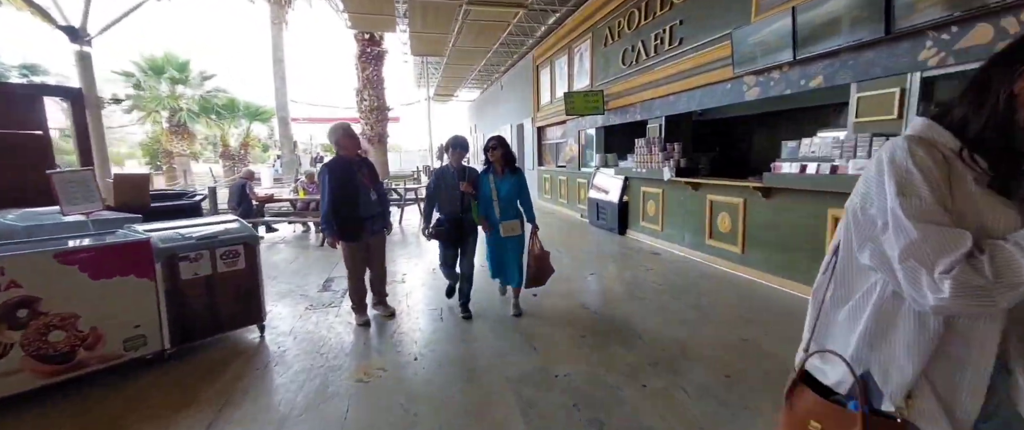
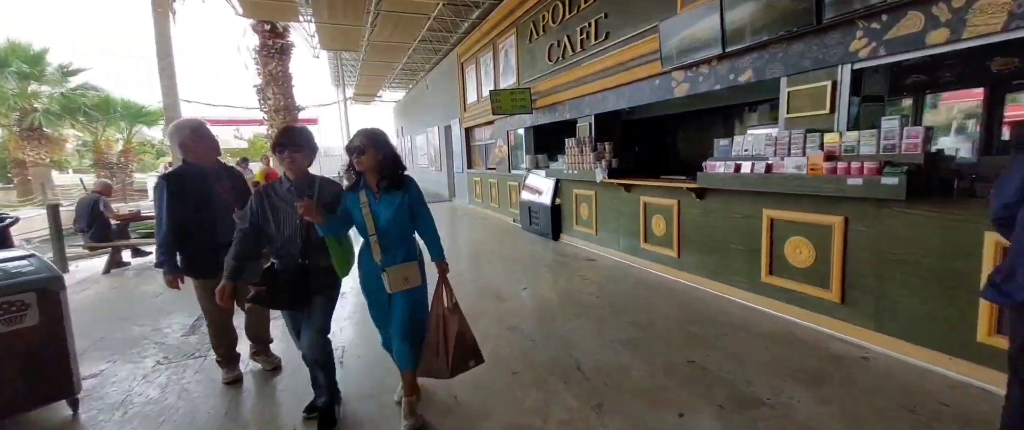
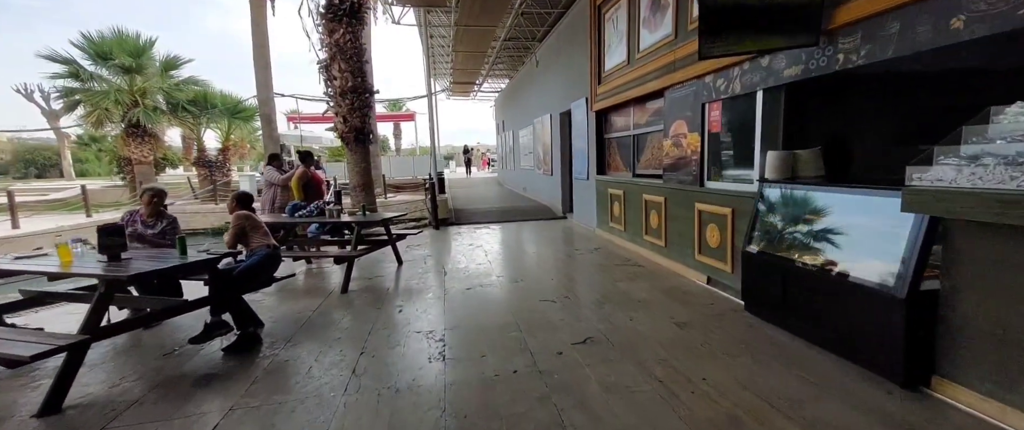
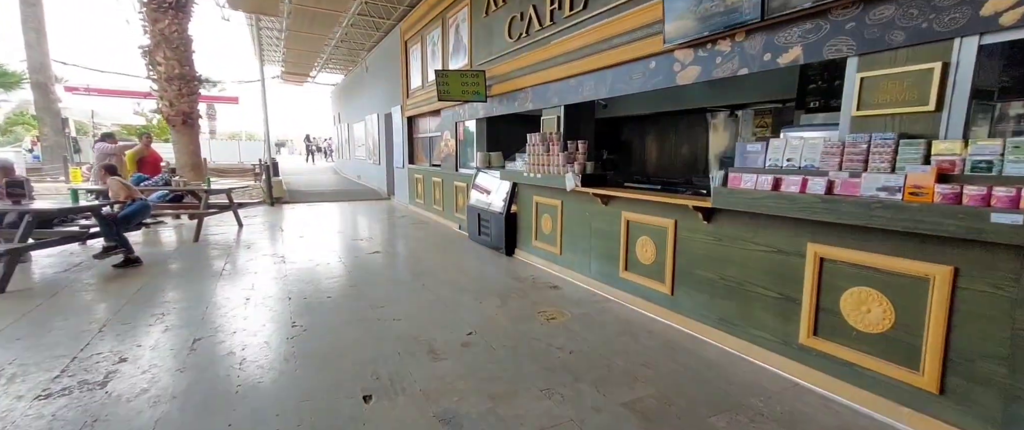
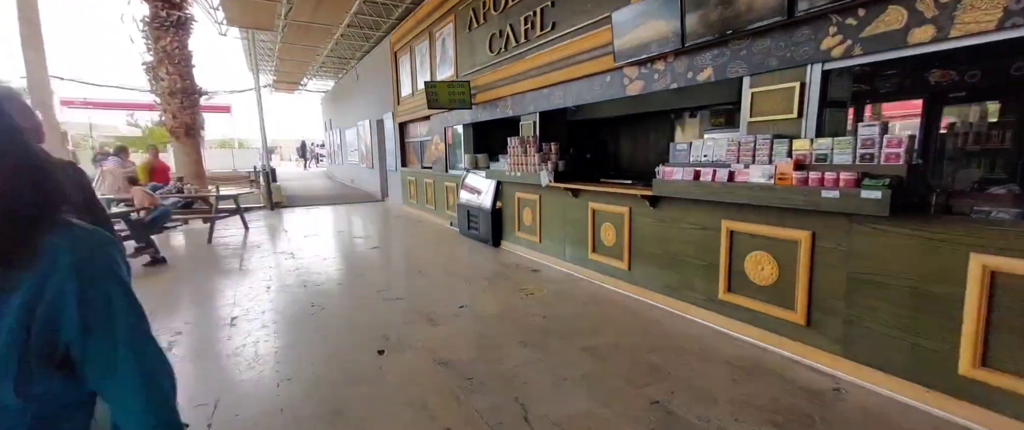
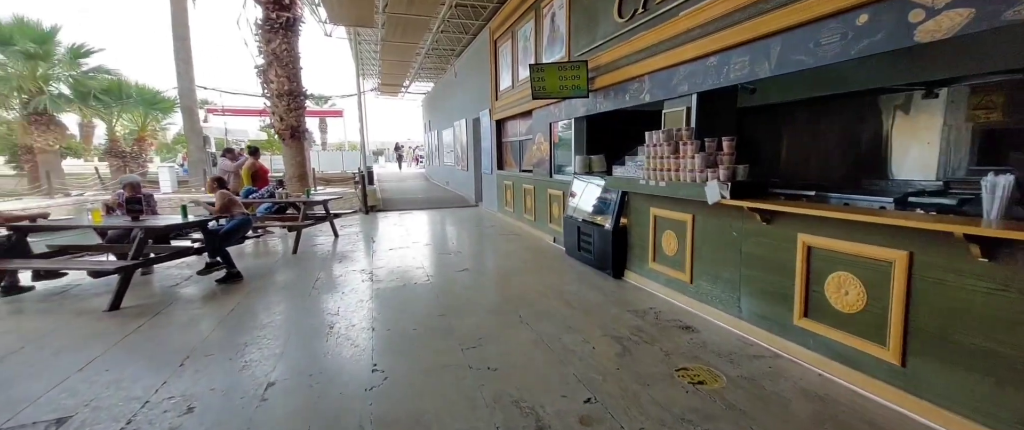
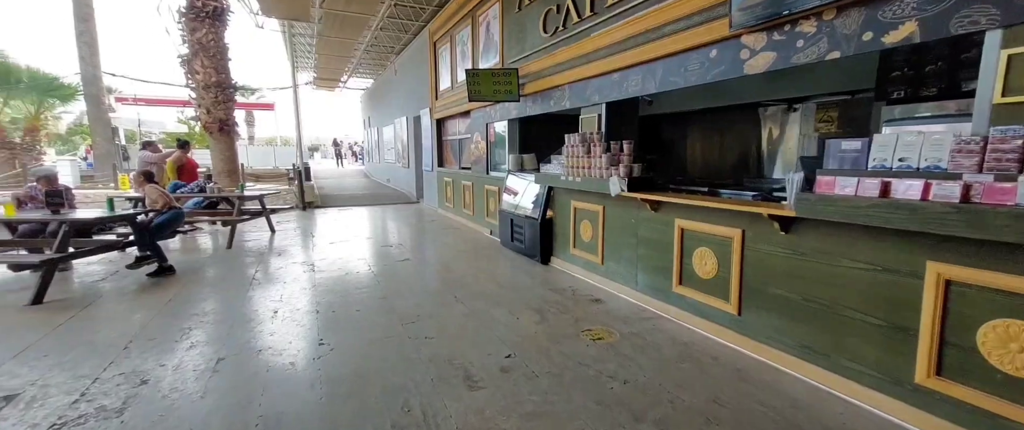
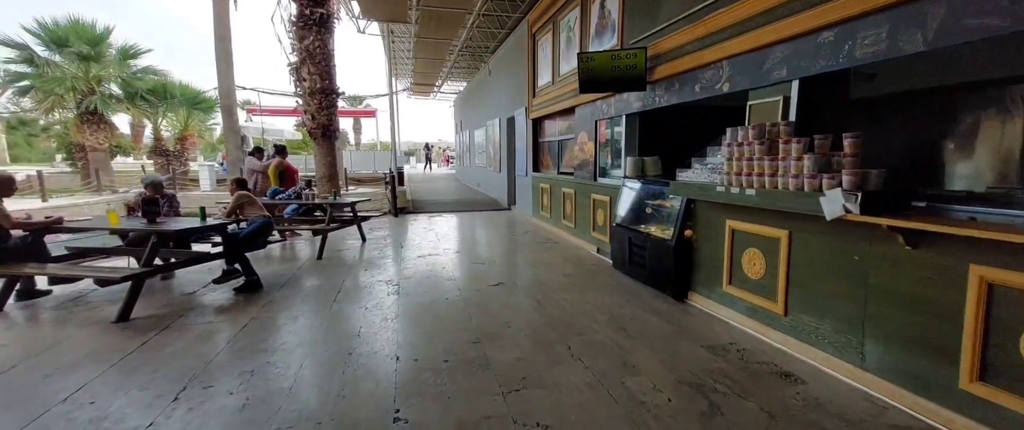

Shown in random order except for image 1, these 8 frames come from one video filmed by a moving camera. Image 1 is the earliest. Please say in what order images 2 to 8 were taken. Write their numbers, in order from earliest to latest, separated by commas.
2, 5, 4, 7, 6, 8, 3
